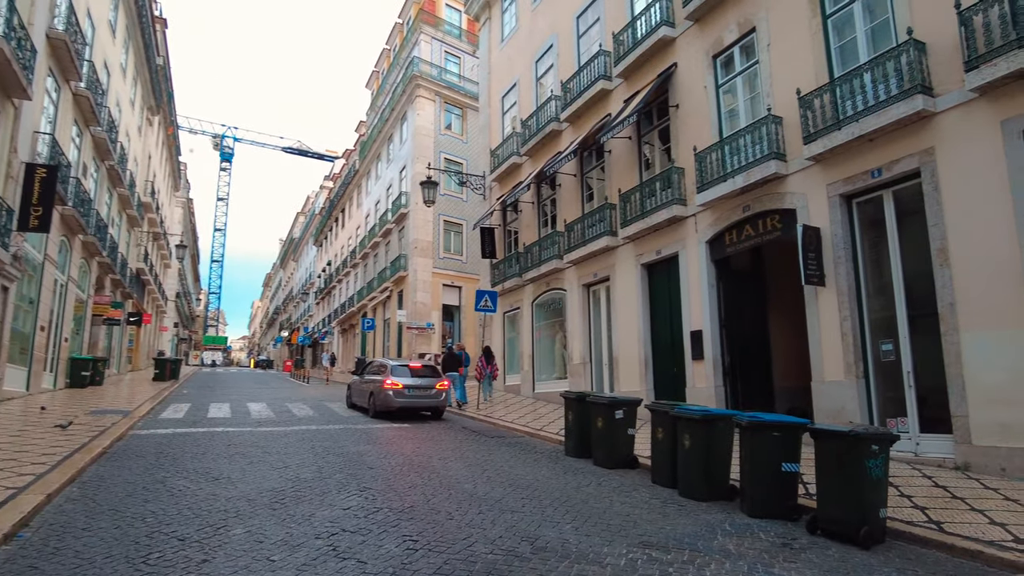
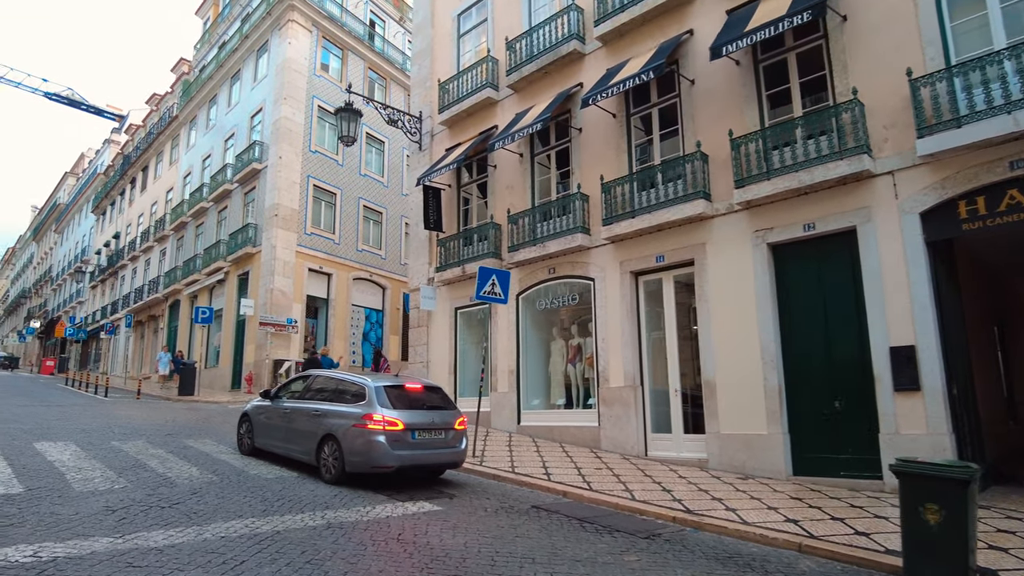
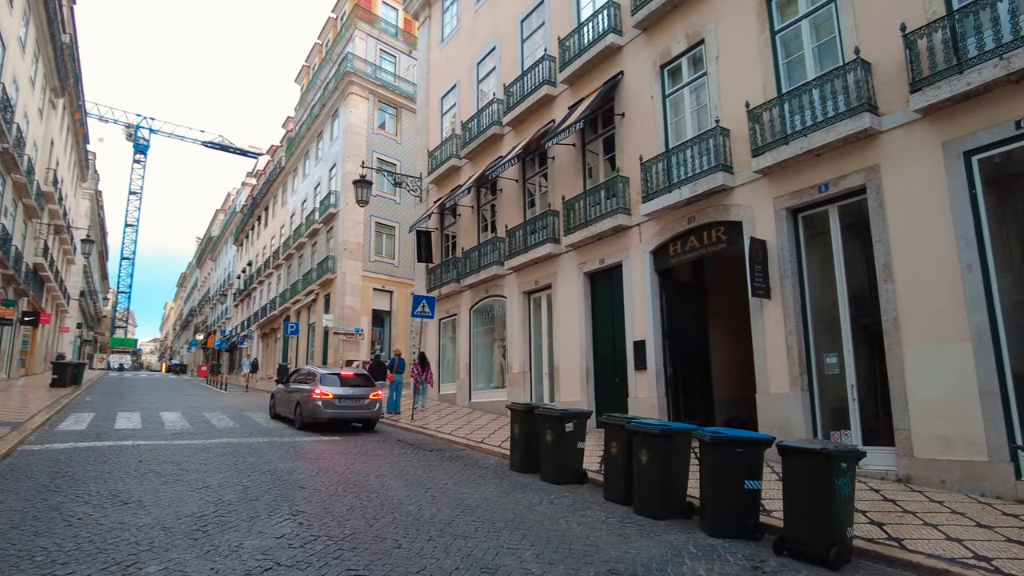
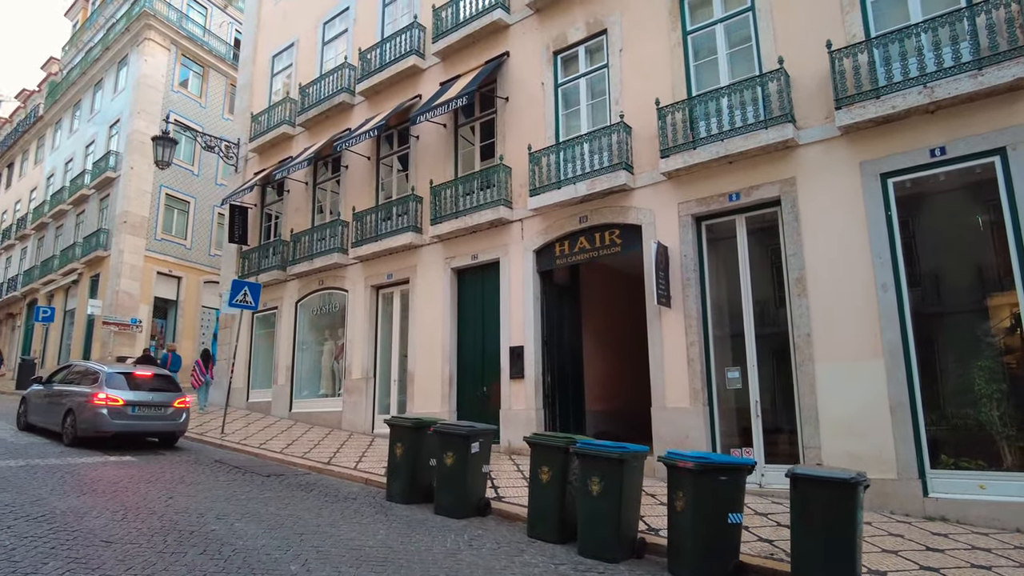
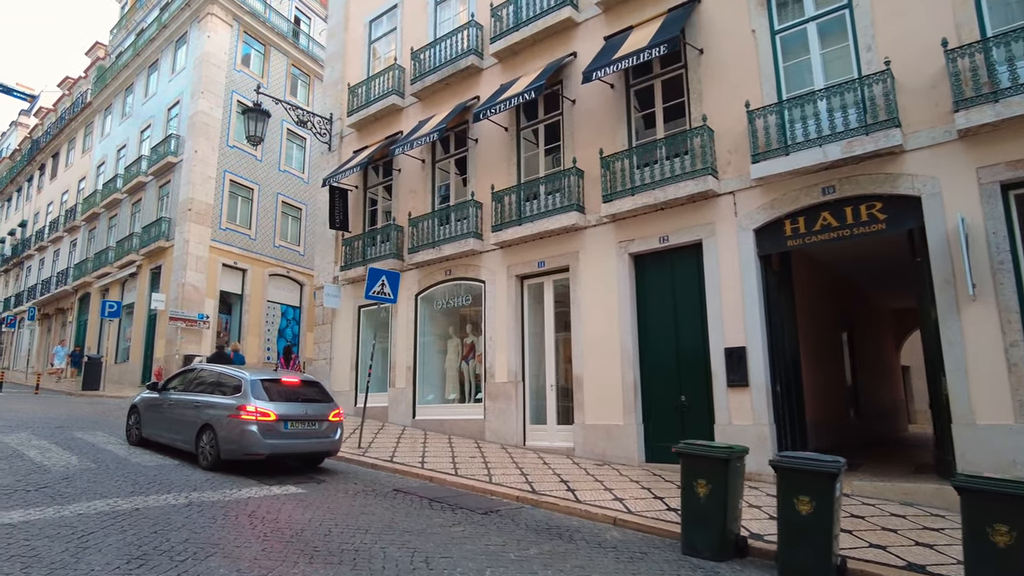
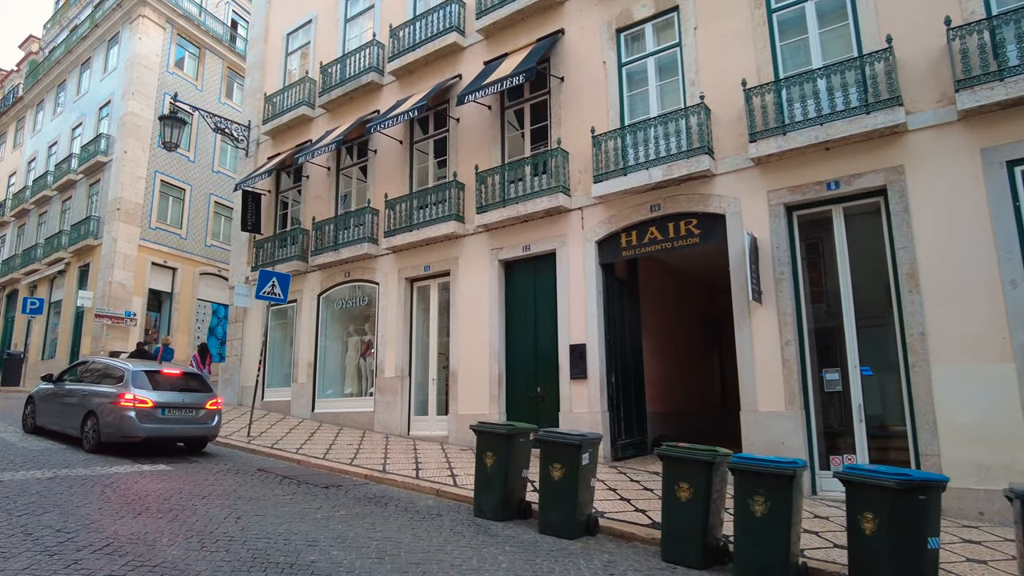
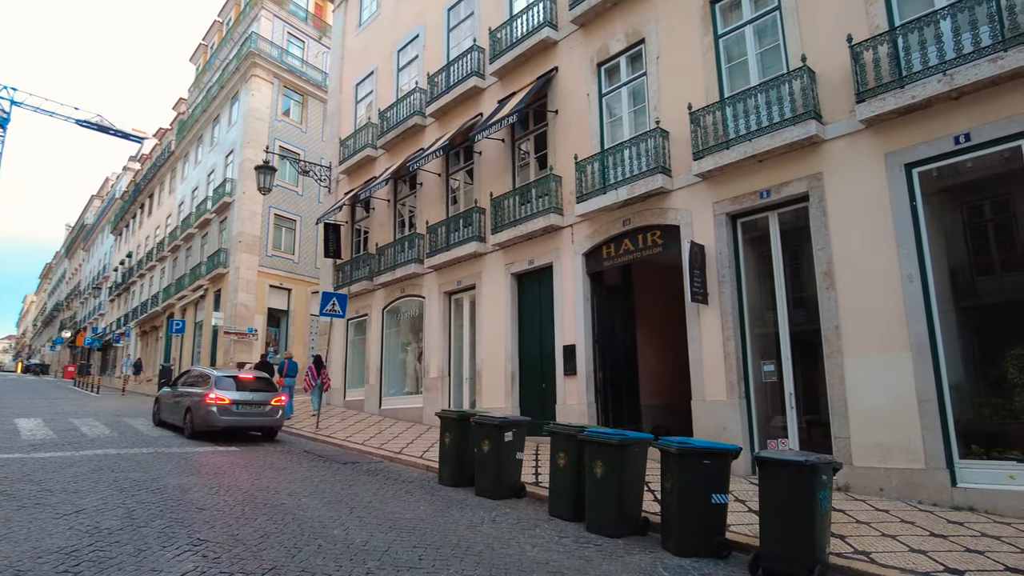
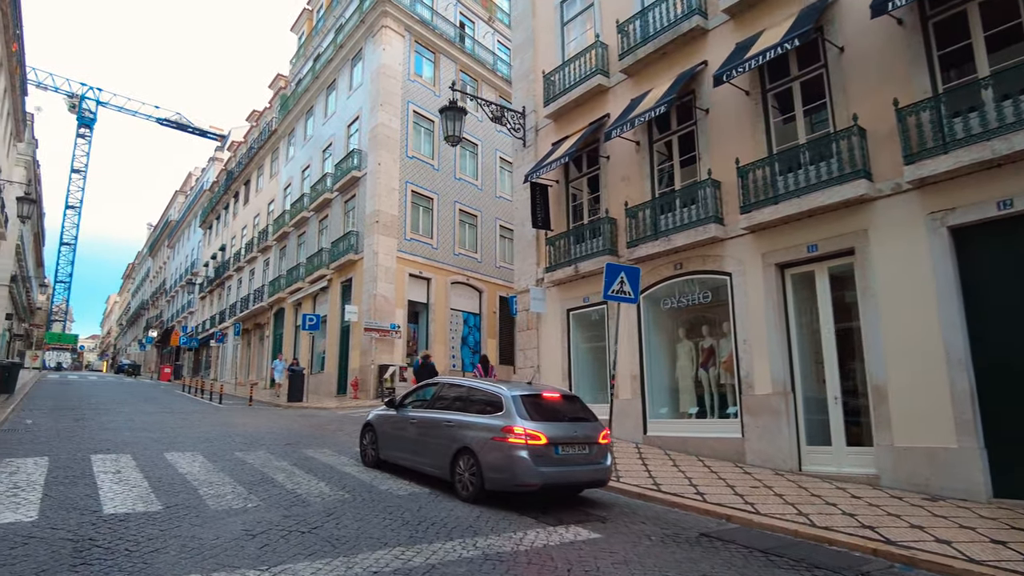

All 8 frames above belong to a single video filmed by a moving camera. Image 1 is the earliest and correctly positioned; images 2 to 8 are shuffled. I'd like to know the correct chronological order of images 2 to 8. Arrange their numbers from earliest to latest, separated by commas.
3, 7, 4, 6, 5, 2, 8
